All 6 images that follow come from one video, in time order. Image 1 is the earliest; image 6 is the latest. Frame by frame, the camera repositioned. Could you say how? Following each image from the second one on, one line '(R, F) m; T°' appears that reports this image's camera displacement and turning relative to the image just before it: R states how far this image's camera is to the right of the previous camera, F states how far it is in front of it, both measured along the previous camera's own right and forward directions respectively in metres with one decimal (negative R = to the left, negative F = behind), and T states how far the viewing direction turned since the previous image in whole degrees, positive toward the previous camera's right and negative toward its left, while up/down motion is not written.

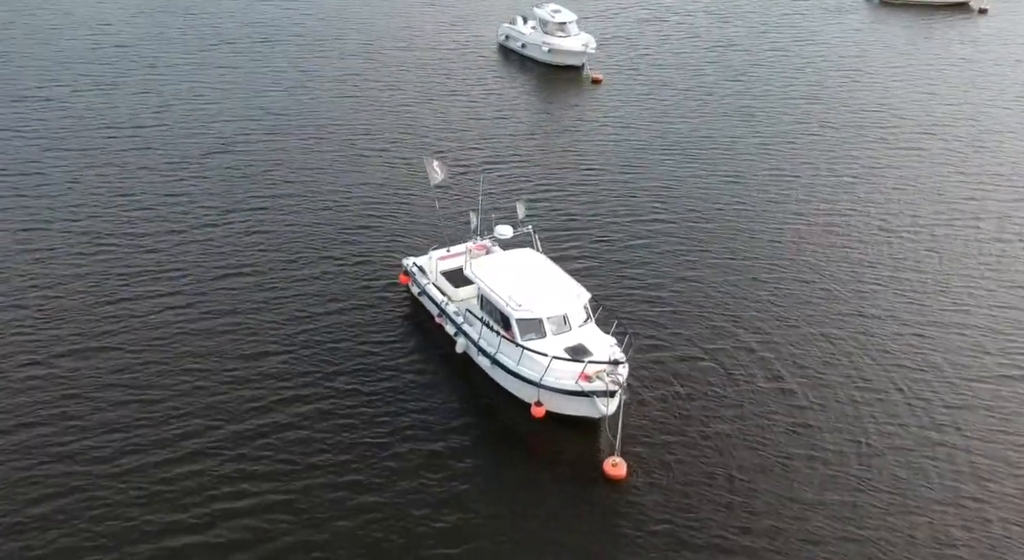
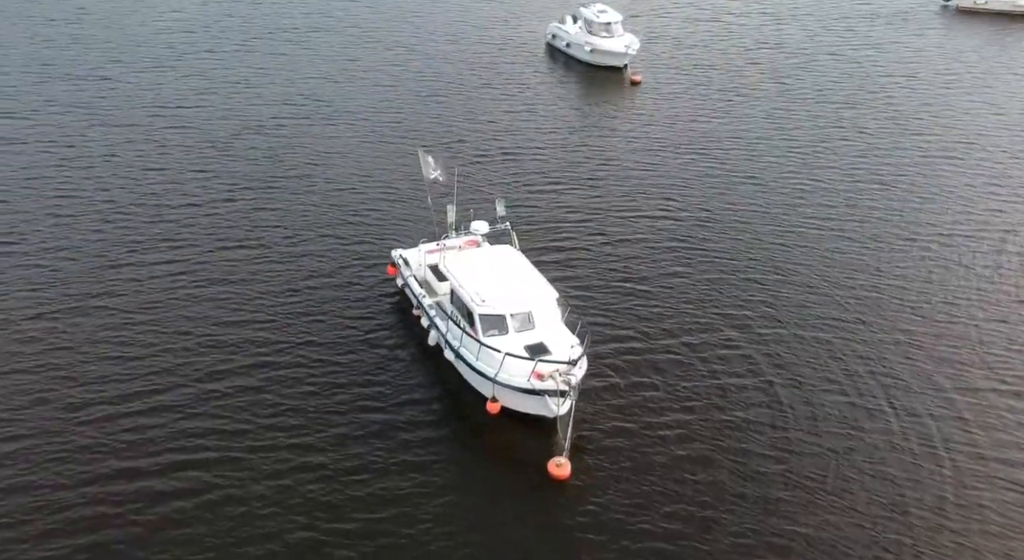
(+7.4, +1.0) m; -7°
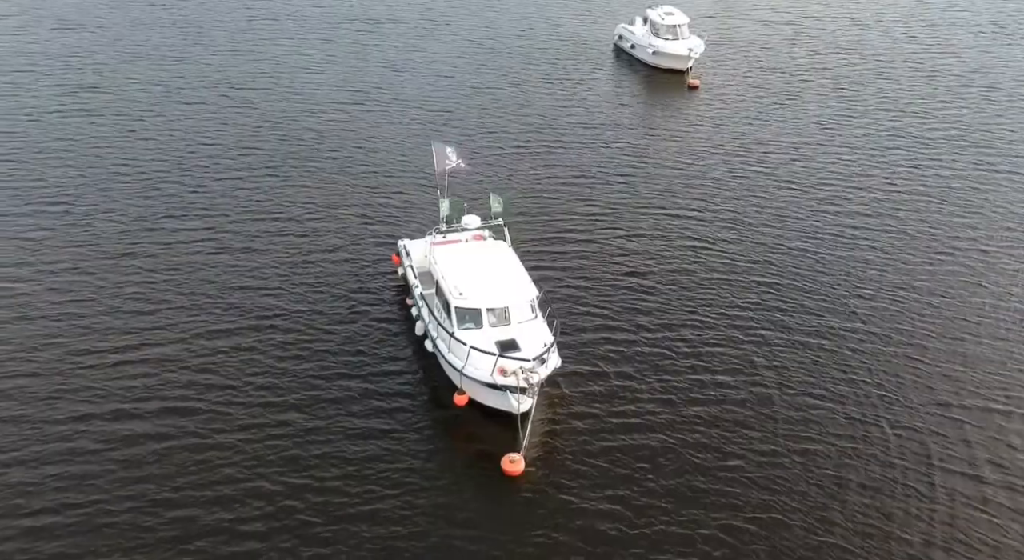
(+6.5, +0.4) m; -8°
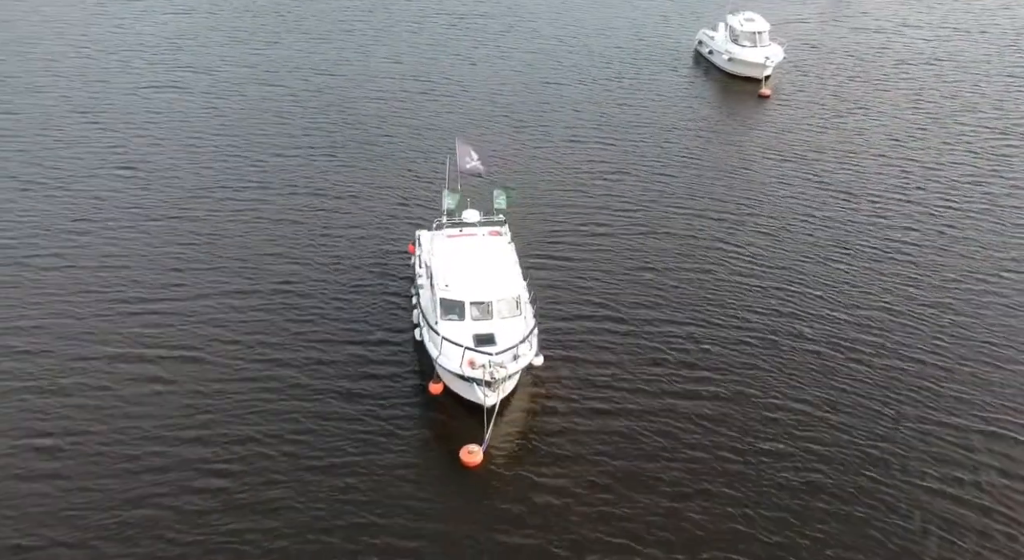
(+6.2, -0.2) m; -9°
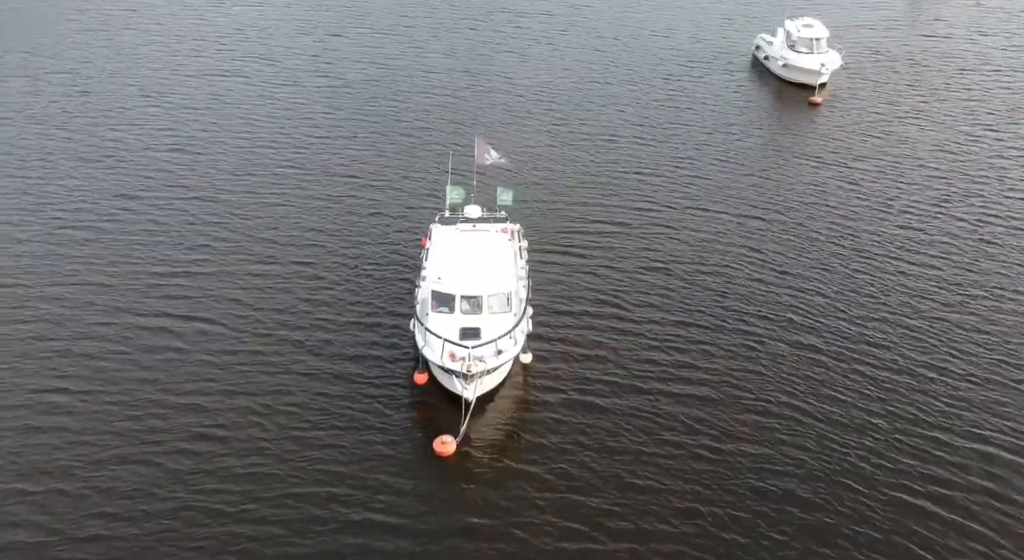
(+4.0, -0.5) m; -6°
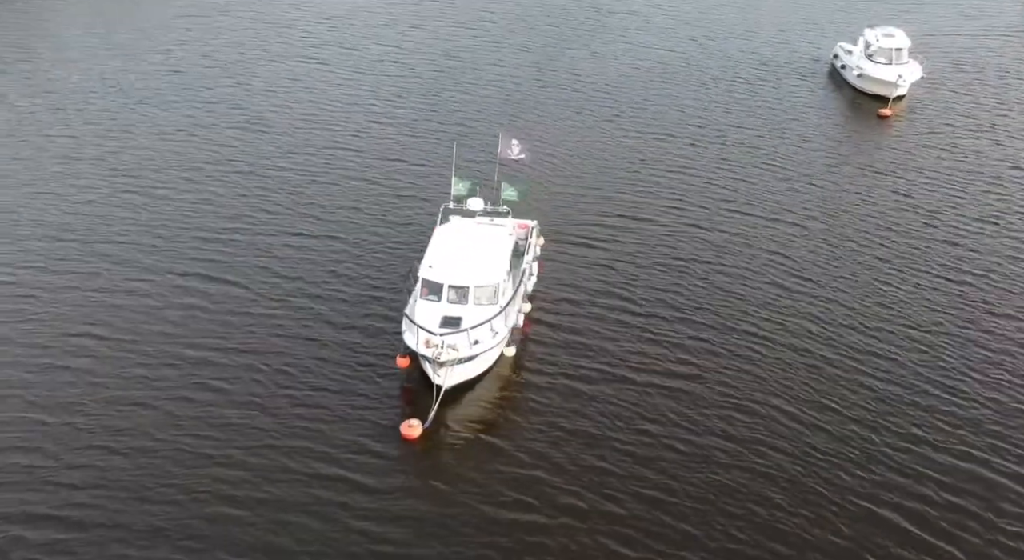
(+4.9, -0.5) m; -8°
